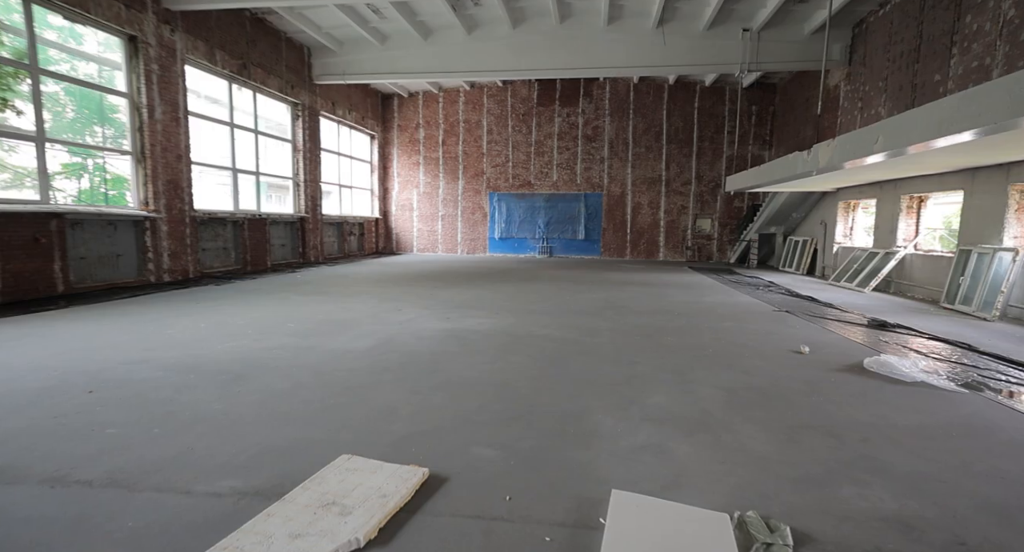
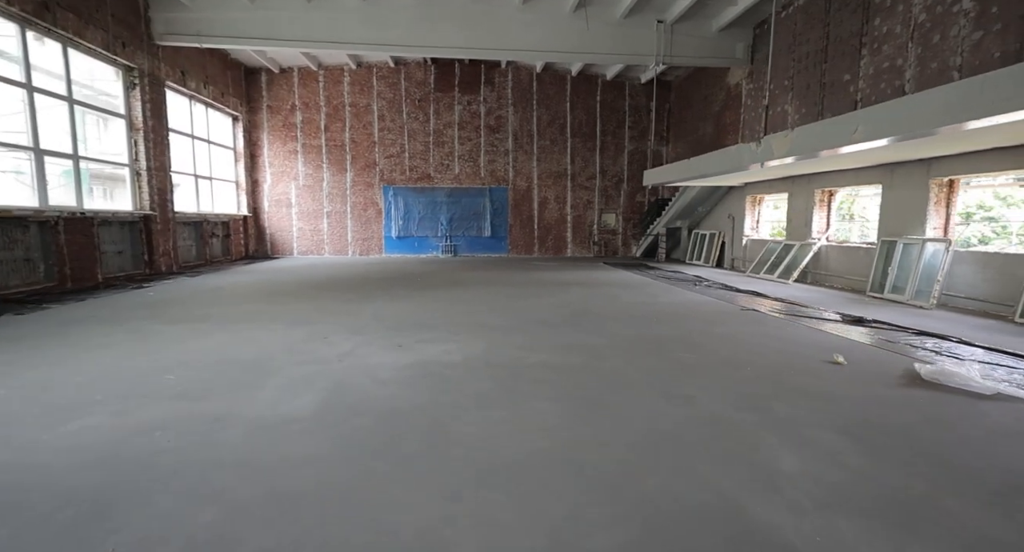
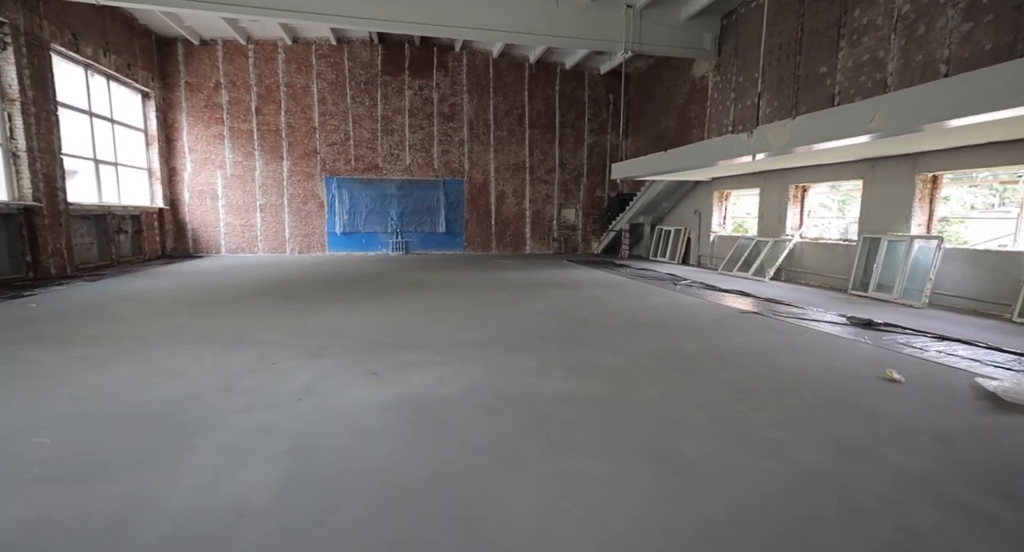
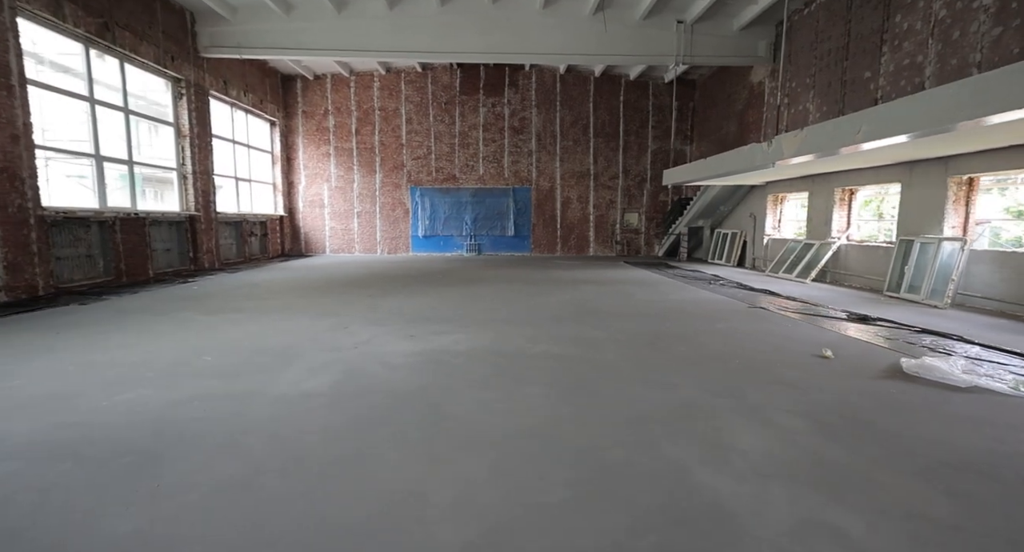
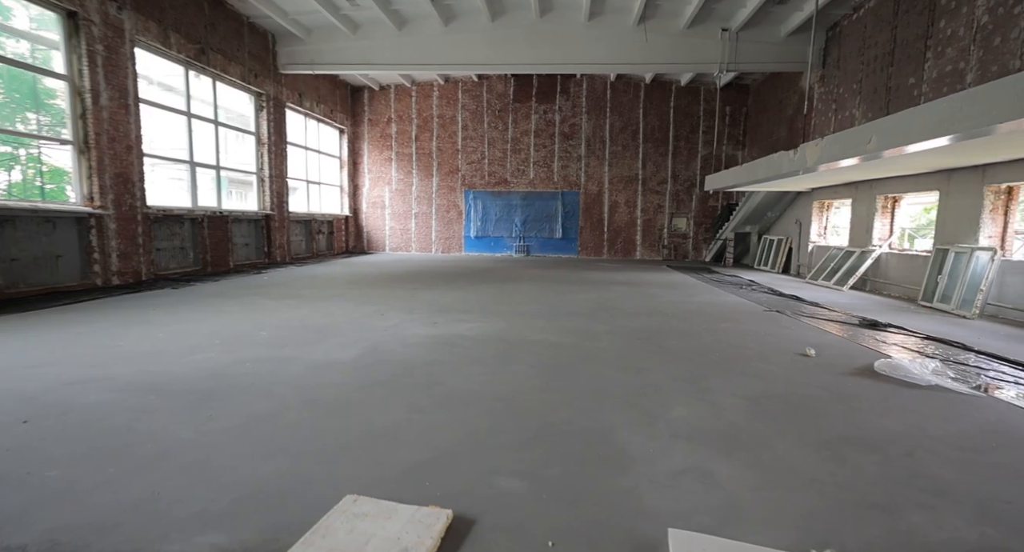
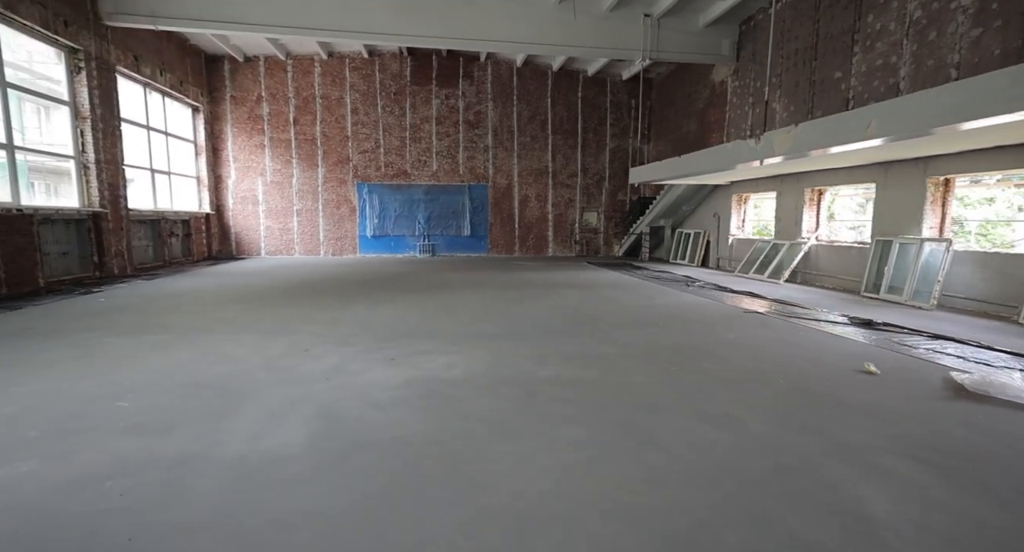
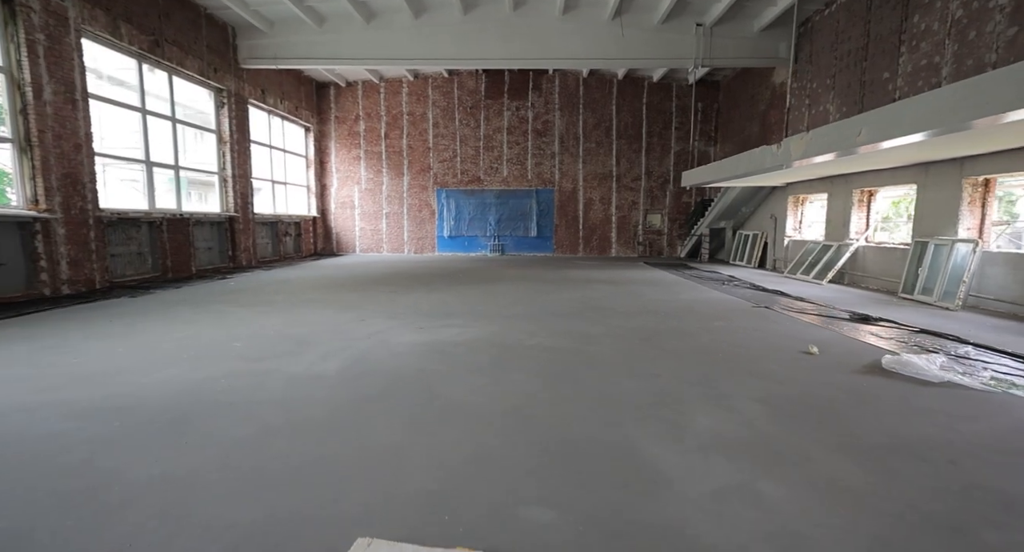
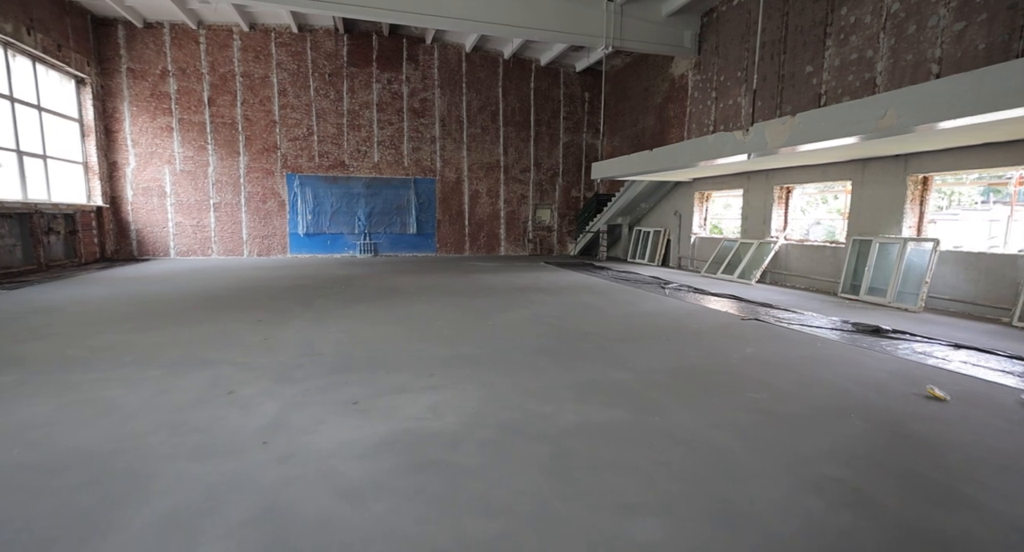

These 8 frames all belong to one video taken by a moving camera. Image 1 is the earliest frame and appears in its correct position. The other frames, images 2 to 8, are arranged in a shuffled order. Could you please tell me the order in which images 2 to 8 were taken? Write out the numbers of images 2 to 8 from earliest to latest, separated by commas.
5, 7, 4, 2, 6, 3, 8
